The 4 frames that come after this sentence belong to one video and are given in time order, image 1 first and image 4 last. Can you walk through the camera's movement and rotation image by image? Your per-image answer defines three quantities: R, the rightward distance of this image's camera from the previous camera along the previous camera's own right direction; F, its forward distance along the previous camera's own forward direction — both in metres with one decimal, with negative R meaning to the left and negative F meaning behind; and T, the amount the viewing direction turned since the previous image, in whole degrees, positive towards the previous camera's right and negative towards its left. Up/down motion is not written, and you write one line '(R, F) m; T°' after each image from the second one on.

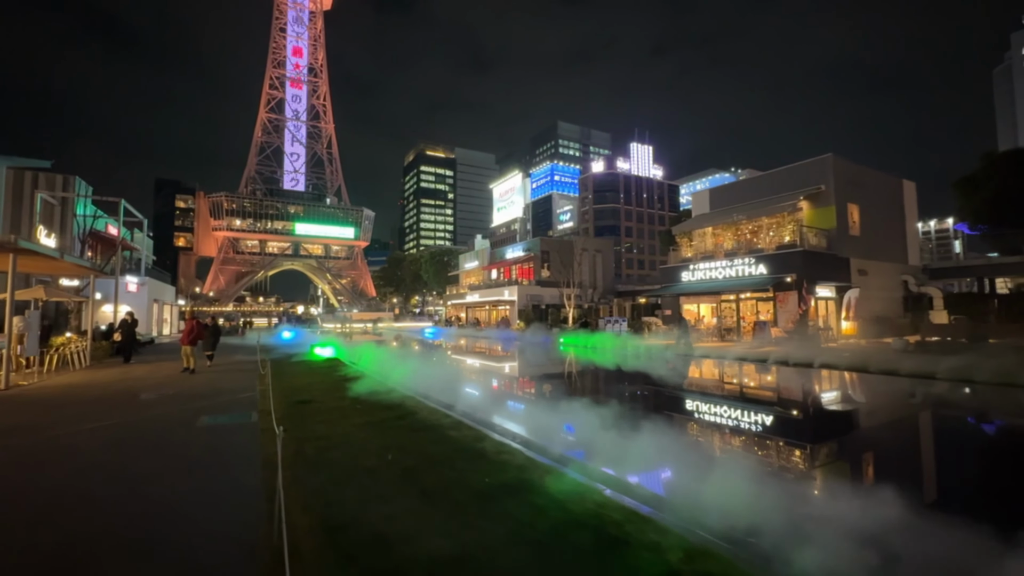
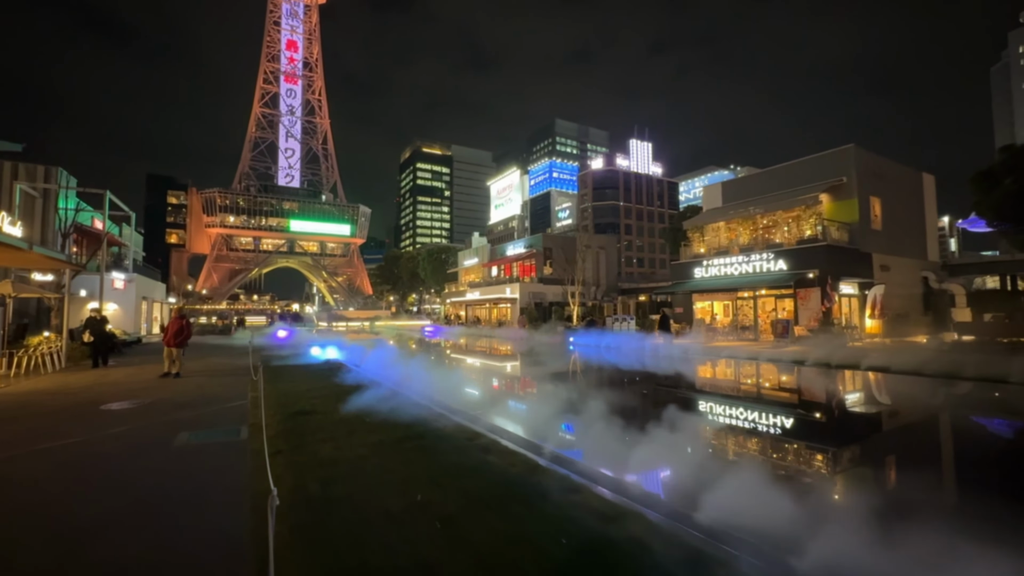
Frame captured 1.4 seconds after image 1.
(-0.5, +1.1) m; 0°
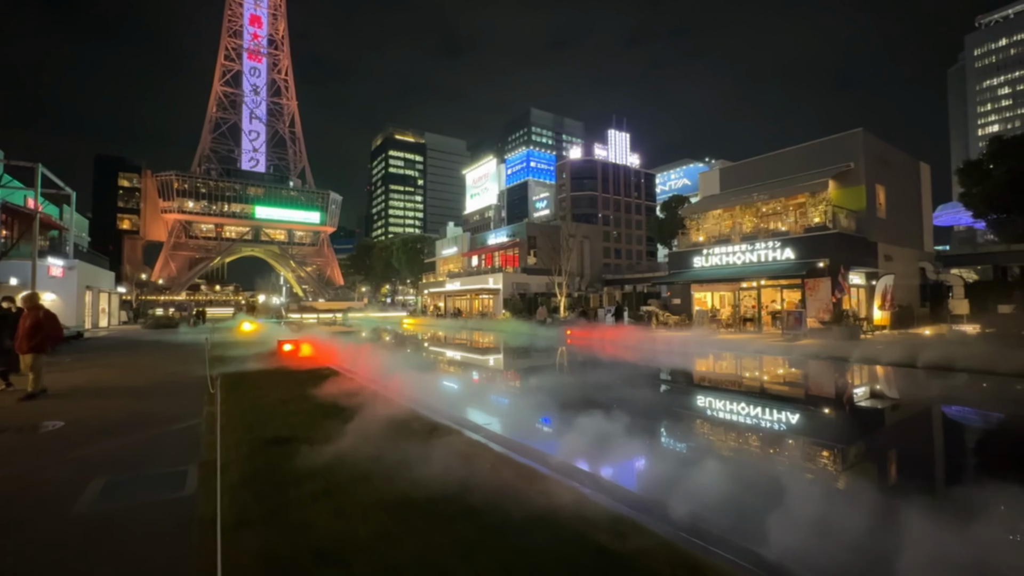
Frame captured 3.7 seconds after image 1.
(-0.8, +1.8) m; +3°
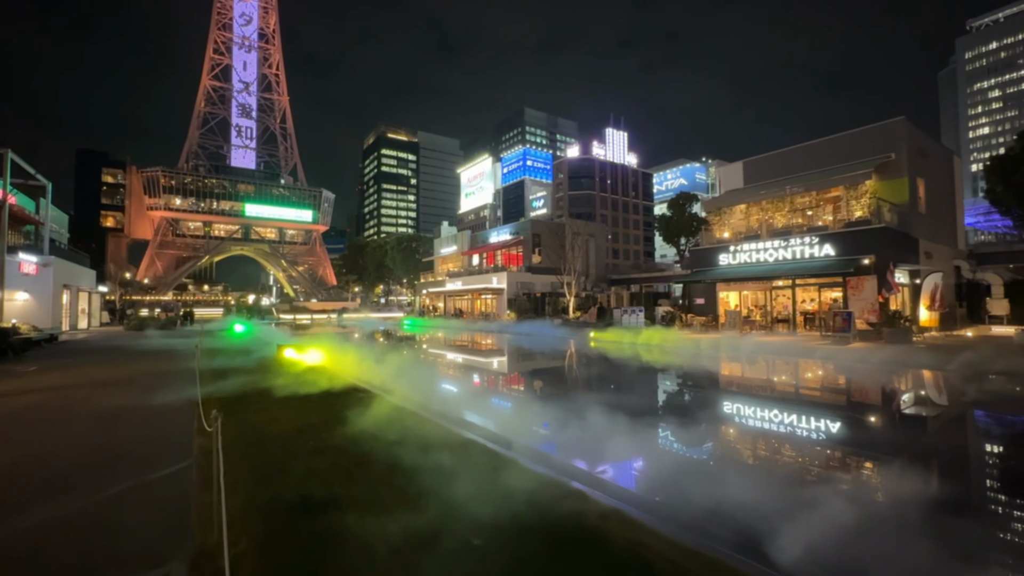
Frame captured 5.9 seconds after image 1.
(-1.0, +1.6) m; +1°
